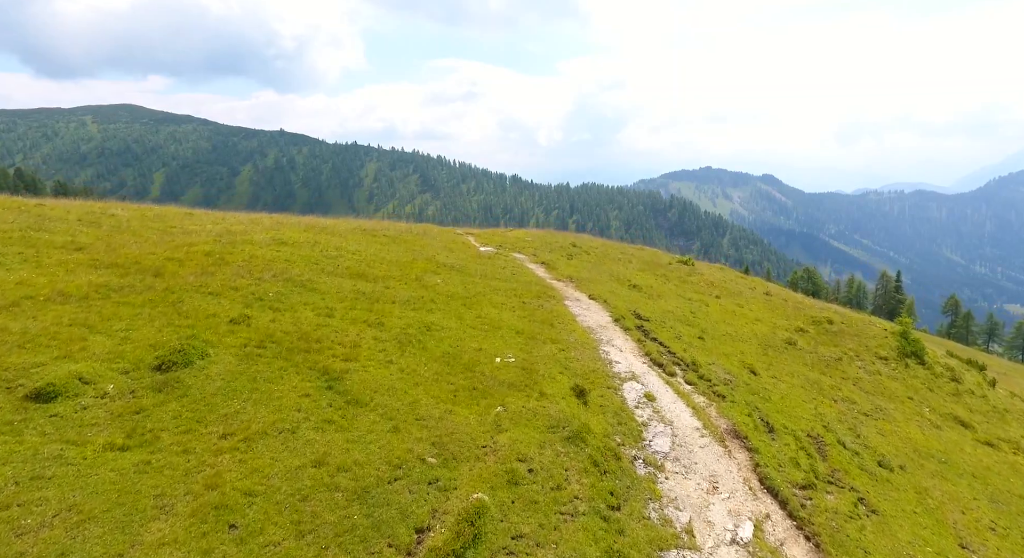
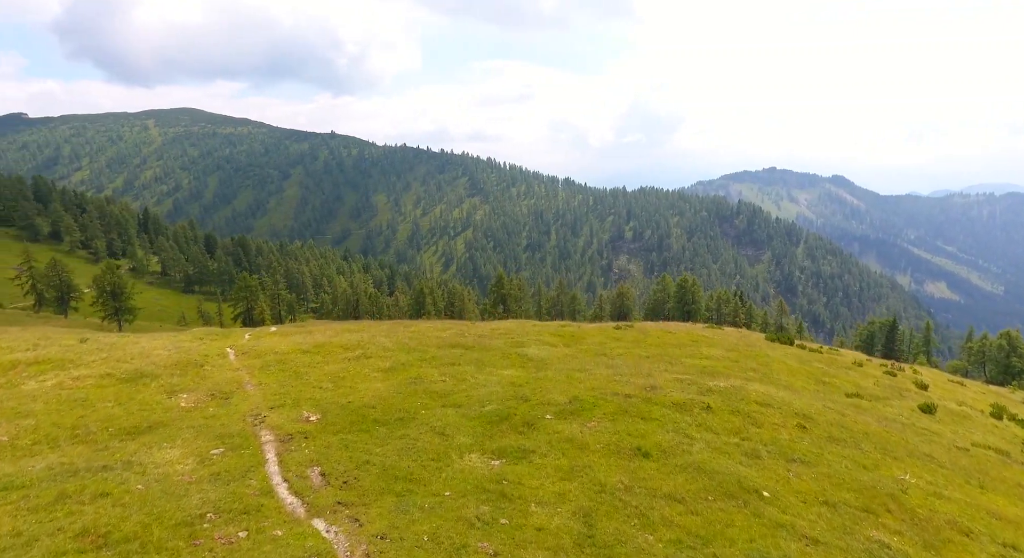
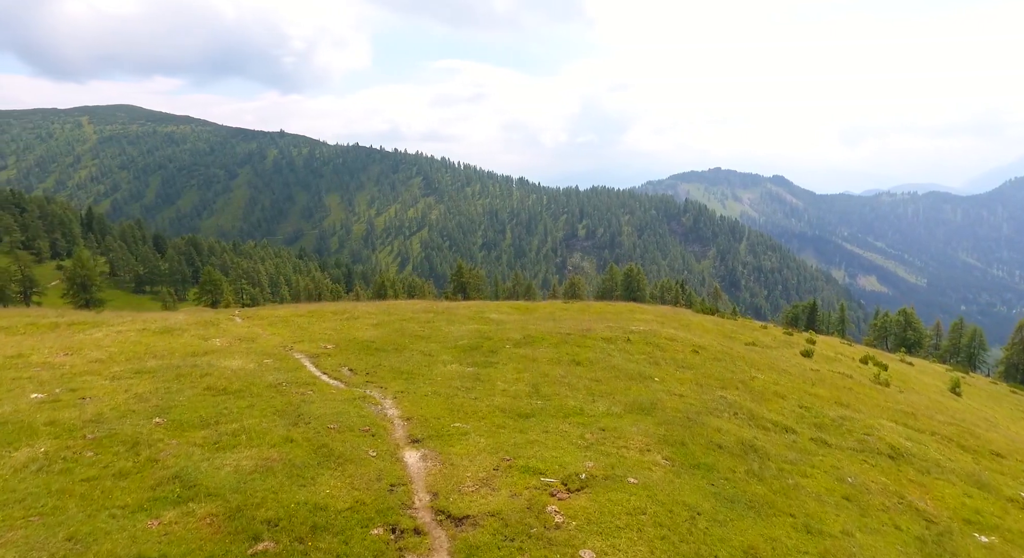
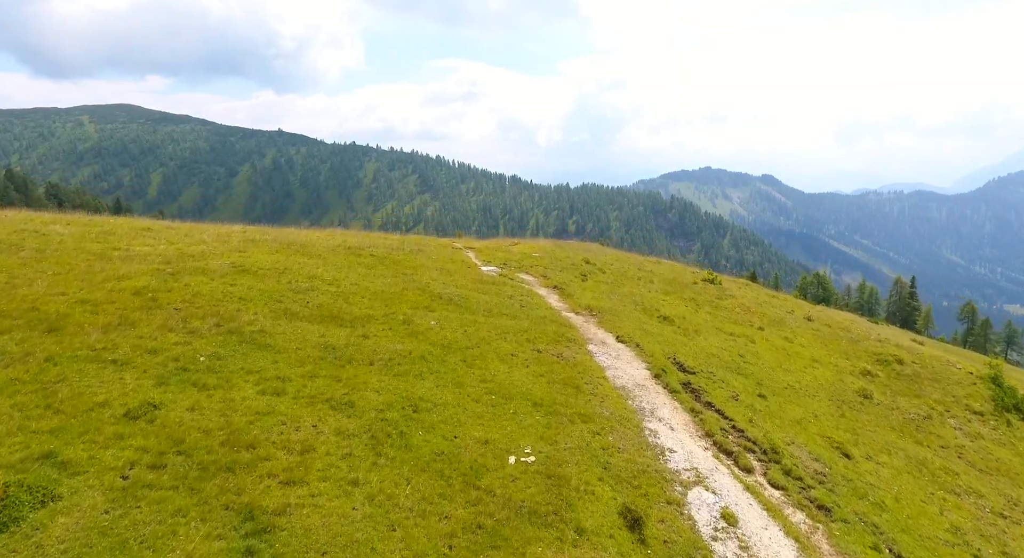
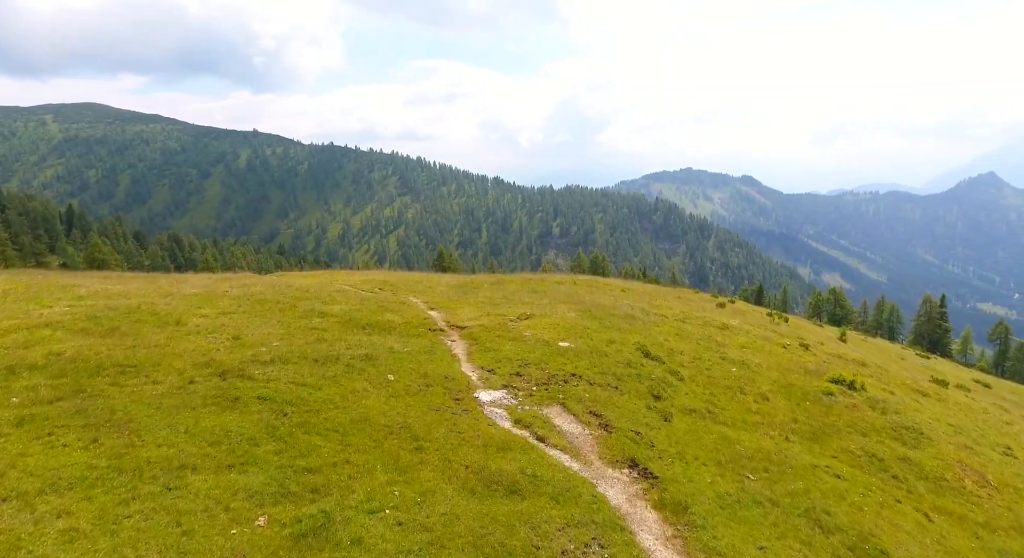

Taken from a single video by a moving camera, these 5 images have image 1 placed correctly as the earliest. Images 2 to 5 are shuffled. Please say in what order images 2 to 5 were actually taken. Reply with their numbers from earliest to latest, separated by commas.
4, 5, 3, 2
